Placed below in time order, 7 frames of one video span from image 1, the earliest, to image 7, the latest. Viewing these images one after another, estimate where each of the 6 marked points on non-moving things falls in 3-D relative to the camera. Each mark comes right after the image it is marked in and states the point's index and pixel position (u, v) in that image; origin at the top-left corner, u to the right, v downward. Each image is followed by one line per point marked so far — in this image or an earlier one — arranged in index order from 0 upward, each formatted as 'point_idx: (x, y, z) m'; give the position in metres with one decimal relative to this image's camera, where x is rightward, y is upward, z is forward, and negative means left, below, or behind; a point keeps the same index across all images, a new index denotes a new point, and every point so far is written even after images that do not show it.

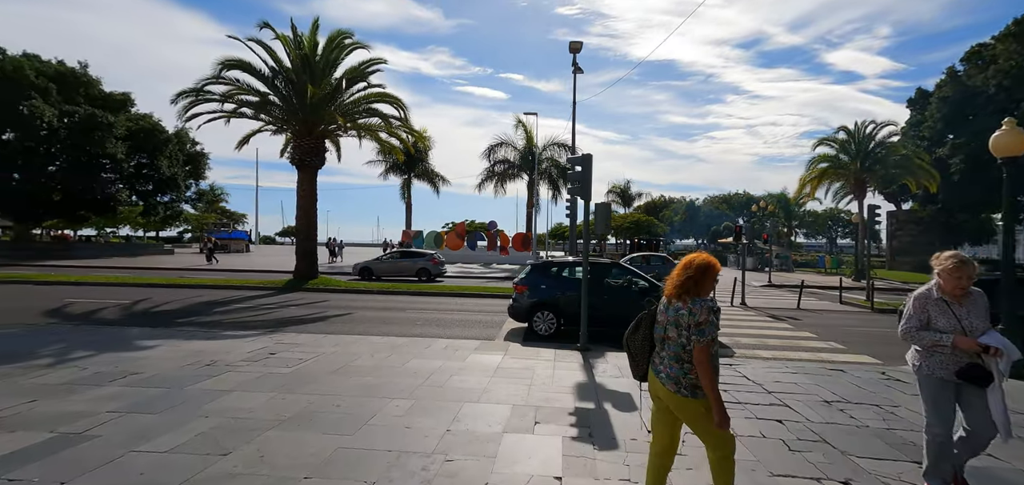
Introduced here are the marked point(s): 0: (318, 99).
0: (-6.4, +4.8, +16.3) m
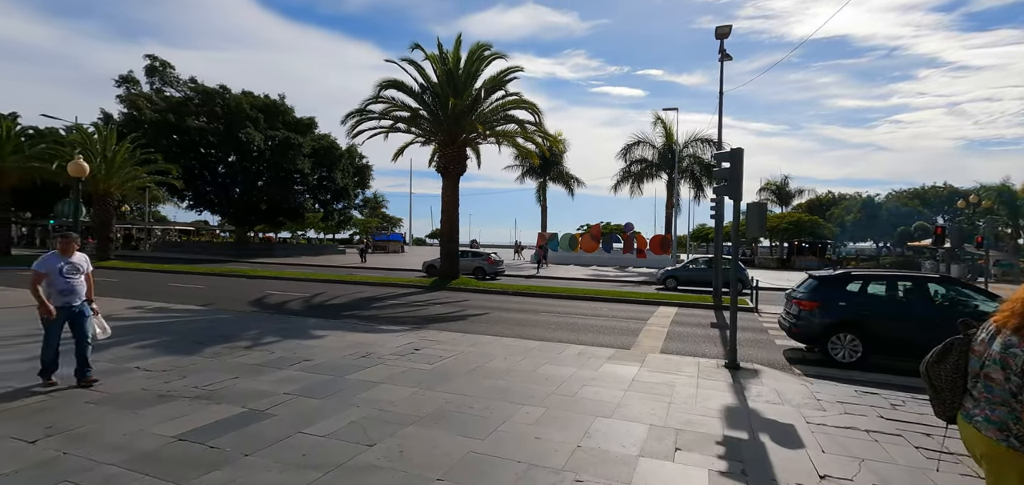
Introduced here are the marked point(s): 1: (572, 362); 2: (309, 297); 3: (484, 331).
0: (-1.8, +4.7, +17.4) m
1: (+0.8, -1.5, +6.2) m
2: (-5.9, -1.6, +14.4) m
3: (-0.5, -1.6, +9.0) m
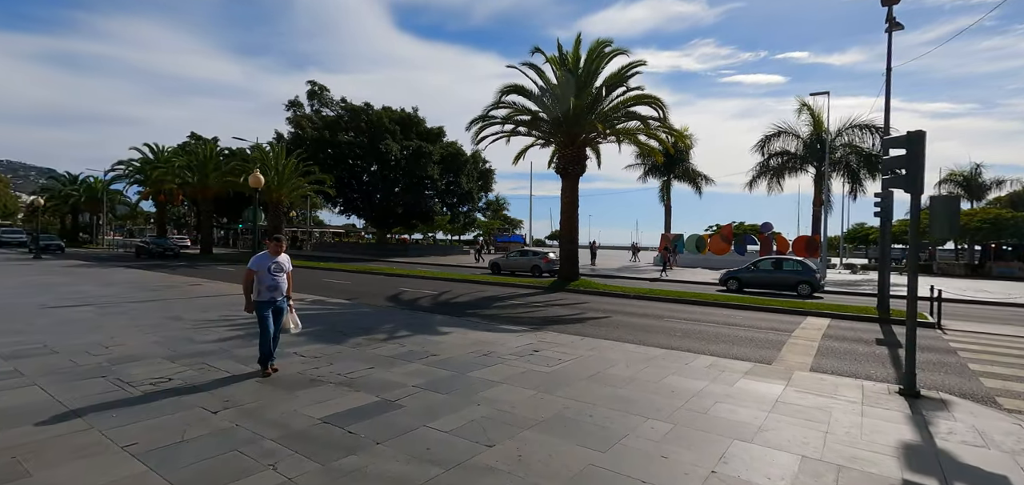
0: (+2.4, +4.6, +17.2) m
1: (+2.2, -1.5, +5.8) m
2: (-2.3, -1.6, +15.3) m
3: (+1.6, -1.6, +8.8) m
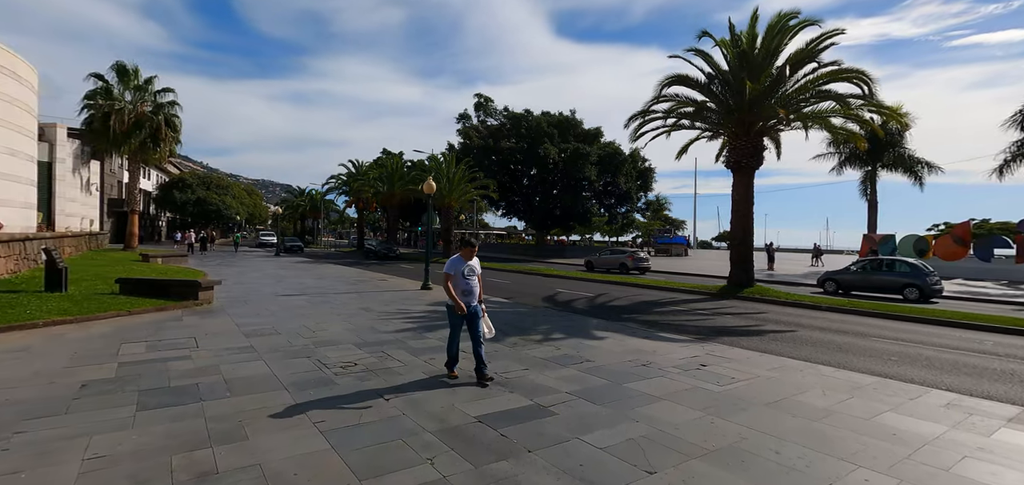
0: (+7.6, +4.6, +15.4) m
1: (+3.8, -1.6, +4.5) m
2: (+2.5, -1.7, +15.0) m
3: (+4.2, -1.7, +7.6) m
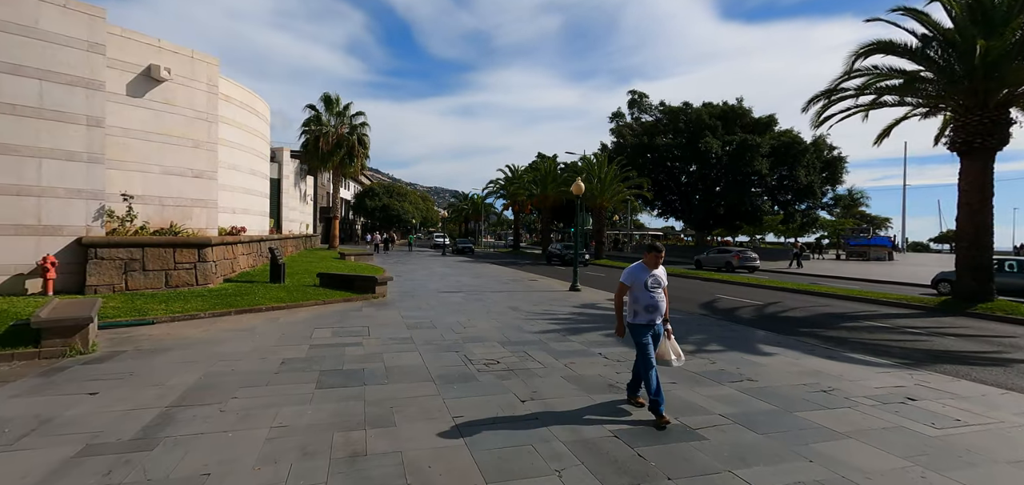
0: (+11.7, +4.5, +12.2) m
1: (+4.8, -1.6, +3.0) m
2: (+6.7, -1.7, +13.3) m
3: (+6.1, -1.7, +5.7) m
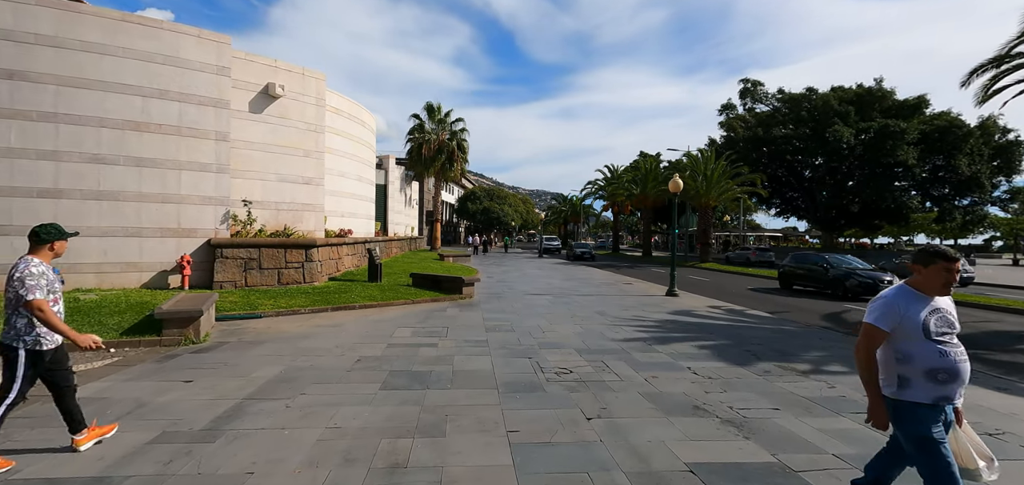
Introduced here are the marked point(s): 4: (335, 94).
0: (+13.5, +4.5, +9.2) m
1: (+4.9, -1.6, +1.5) m
2: (+8.9, -1.8, +11.3) m
3: (+6.7, -1.7, +4.0) m
4: (-6.5, +5.5, +18.3) m
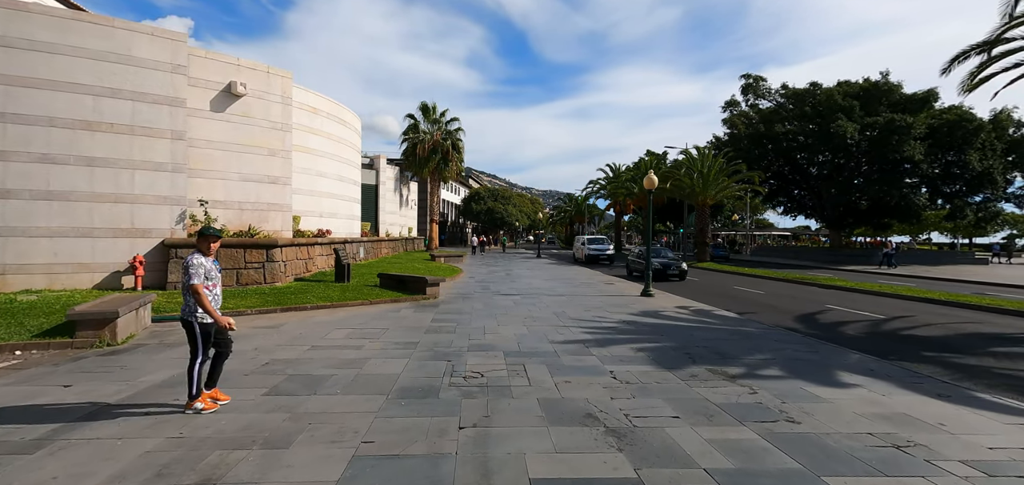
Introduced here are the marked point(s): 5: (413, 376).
0: (+12.5, +4.6, +8.5) m
1: (+3.7, -1.5, +1.1) m
2: (+7.9, -1.7, +10.7) m
3: (+5.6, -1.6, +3.5) m
4: (-7.4, +5.5, +18.1) m
5: (-1.2, -1.6, +5.9) m
